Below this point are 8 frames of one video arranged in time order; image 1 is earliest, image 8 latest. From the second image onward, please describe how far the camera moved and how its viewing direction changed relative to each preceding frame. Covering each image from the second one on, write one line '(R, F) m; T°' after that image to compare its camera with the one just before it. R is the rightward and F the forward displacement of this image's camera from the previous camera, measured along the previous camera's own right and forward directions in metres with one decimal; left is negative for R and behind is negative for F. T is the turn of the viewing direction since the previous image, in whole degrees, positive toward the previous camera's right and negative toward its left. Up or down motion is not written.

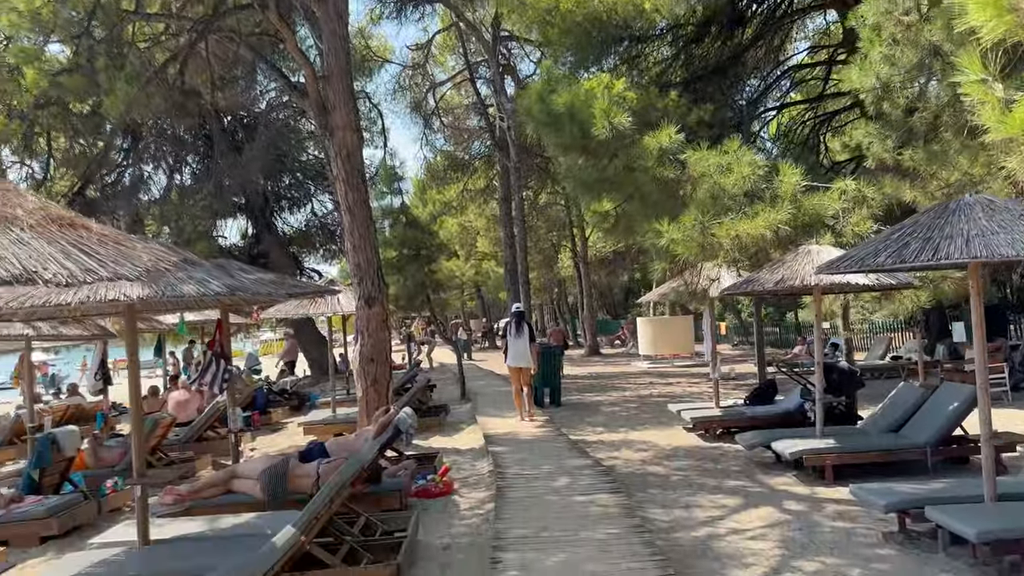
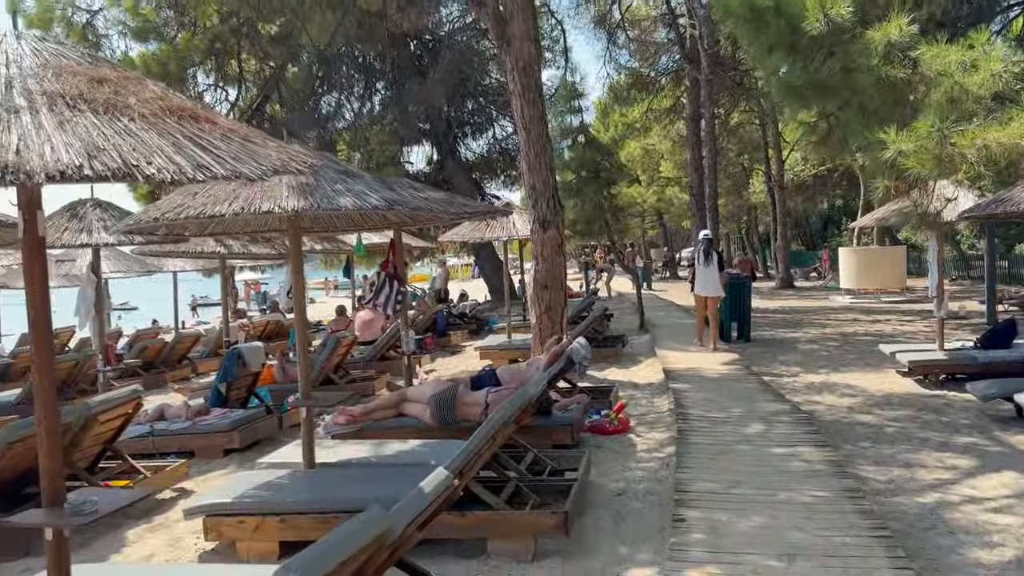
(0.0, +0.7) m; -13°
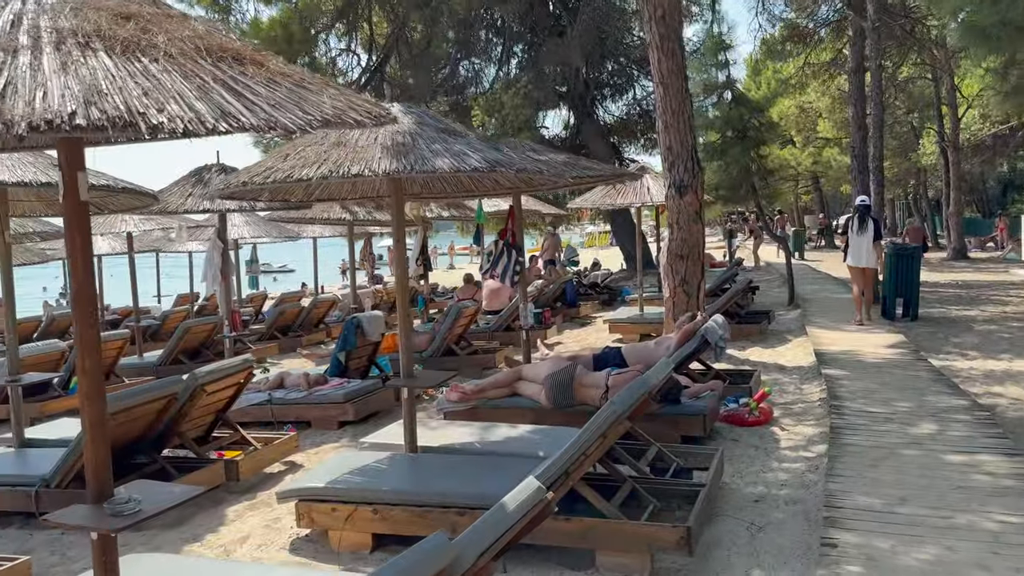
(+0.1, +0.6) m; -10°
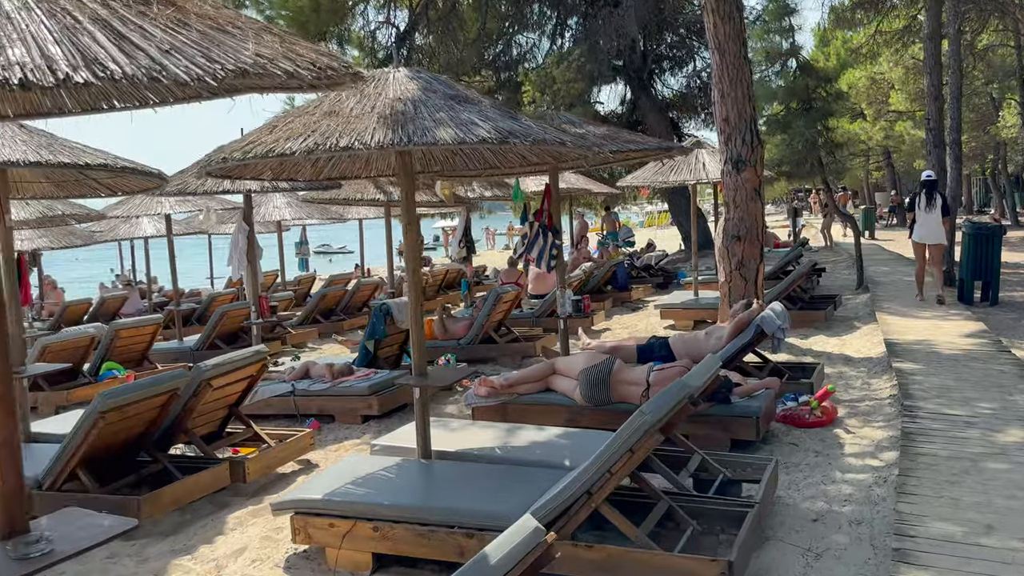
(+0.2, +0.5) m; -4°
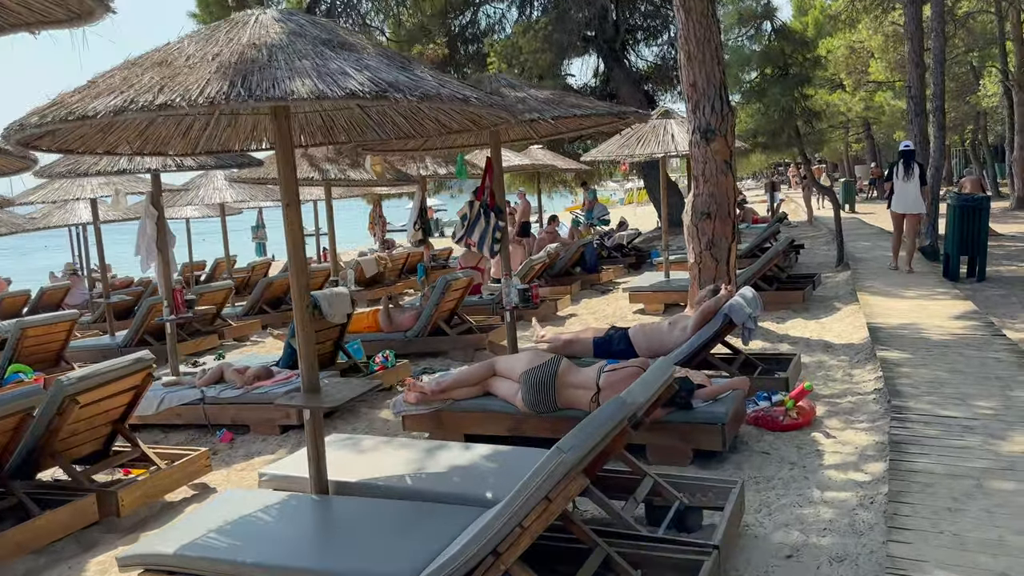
(+0.3, +0.8) m; +1°
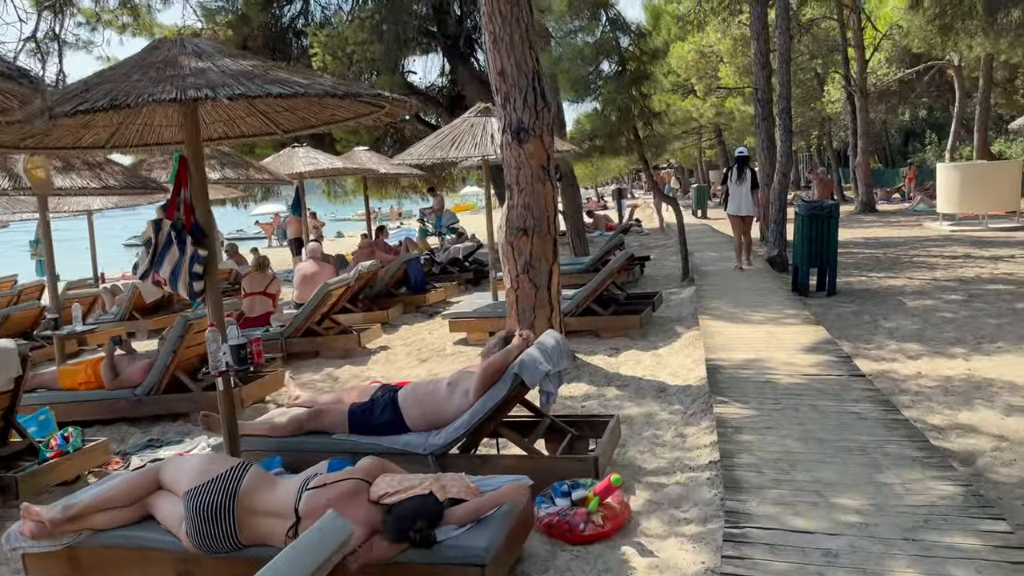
(+0.8, +1.5) m; +9°
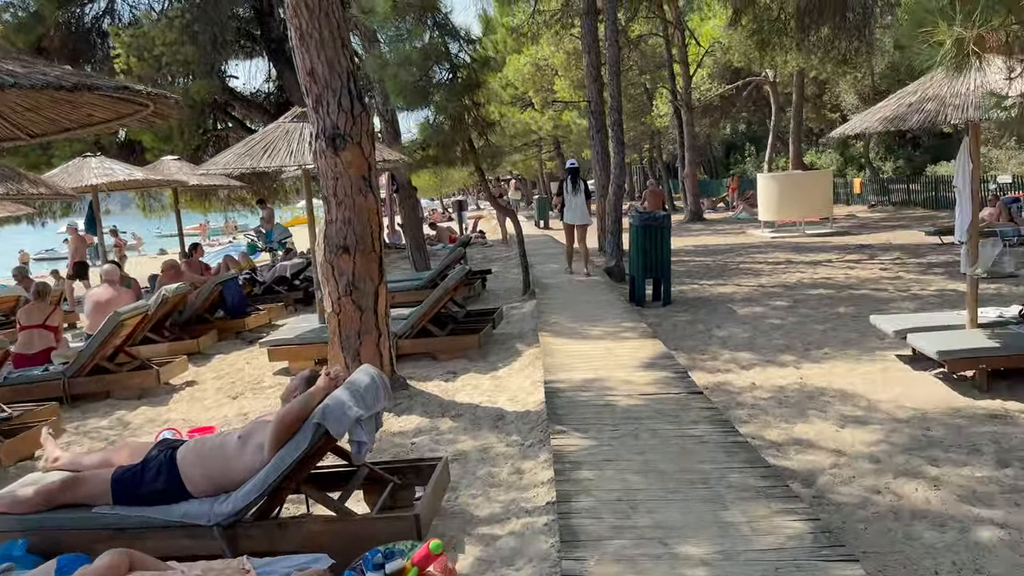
(+0.2, +0.5) m; +11°
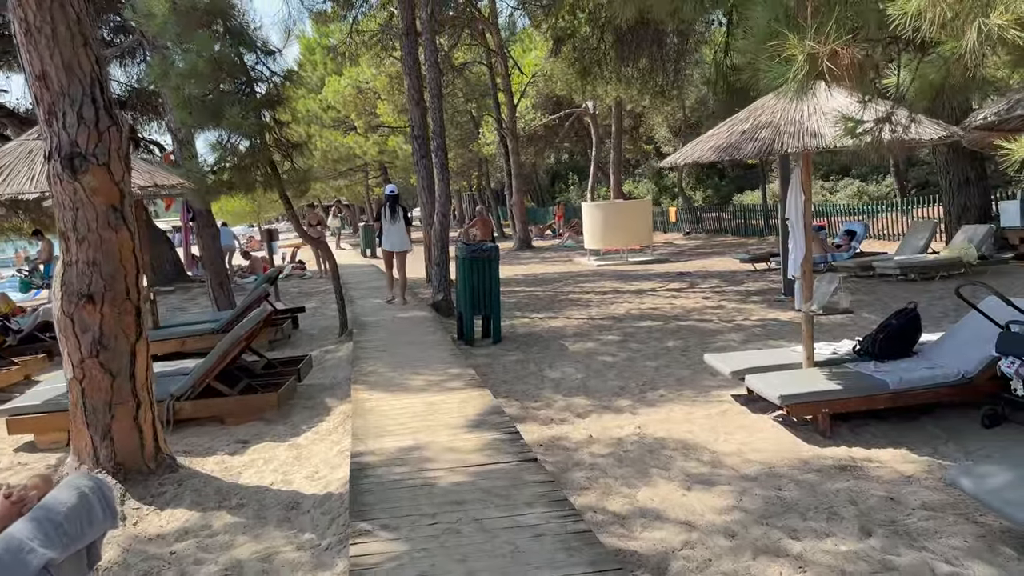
(+0.2, +0.8) m; +12°
